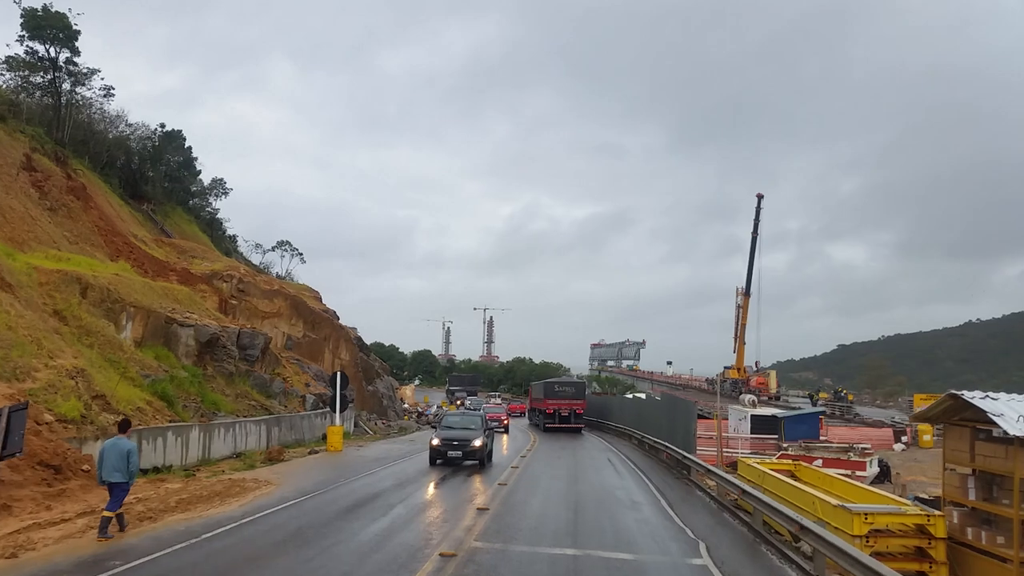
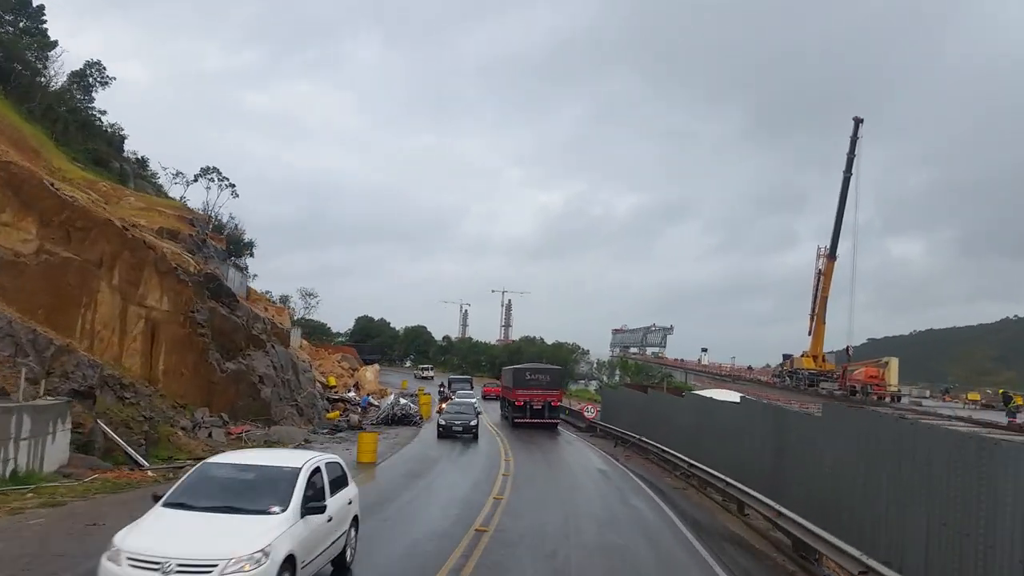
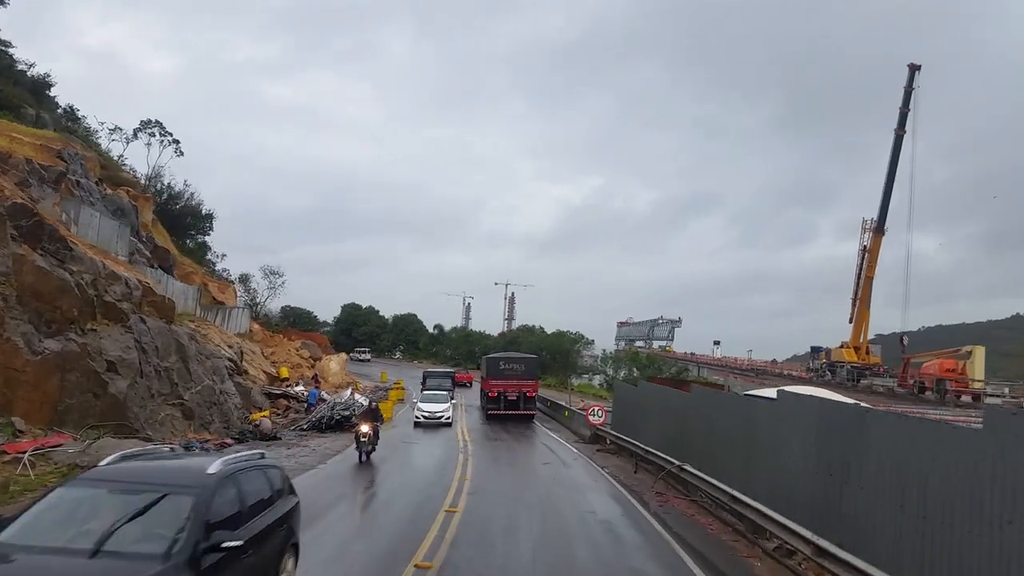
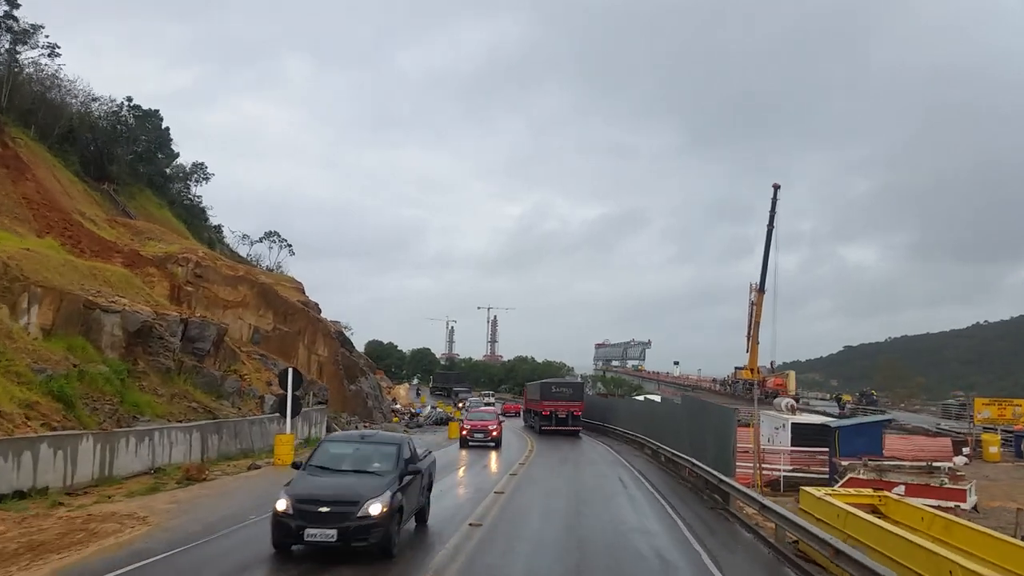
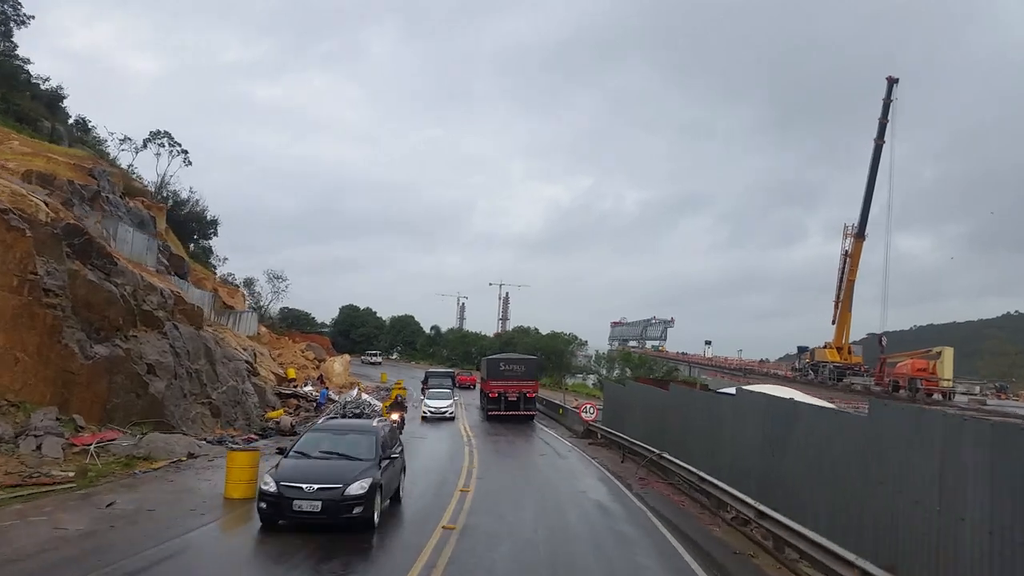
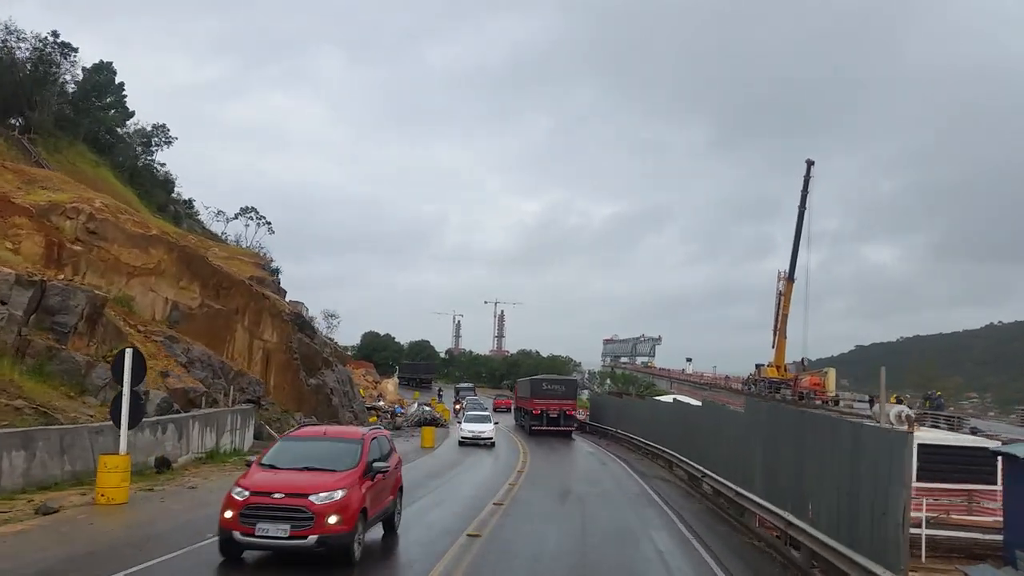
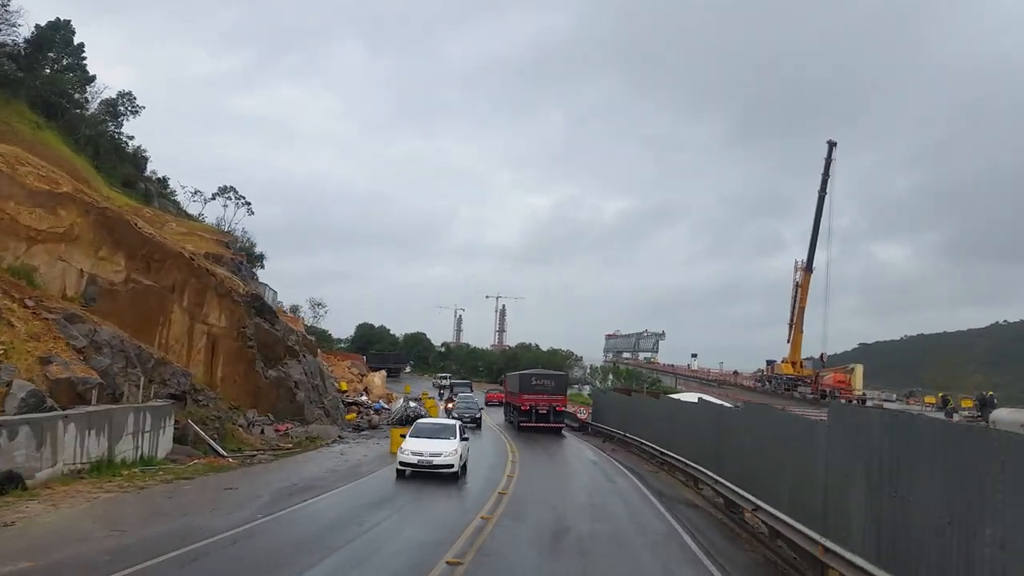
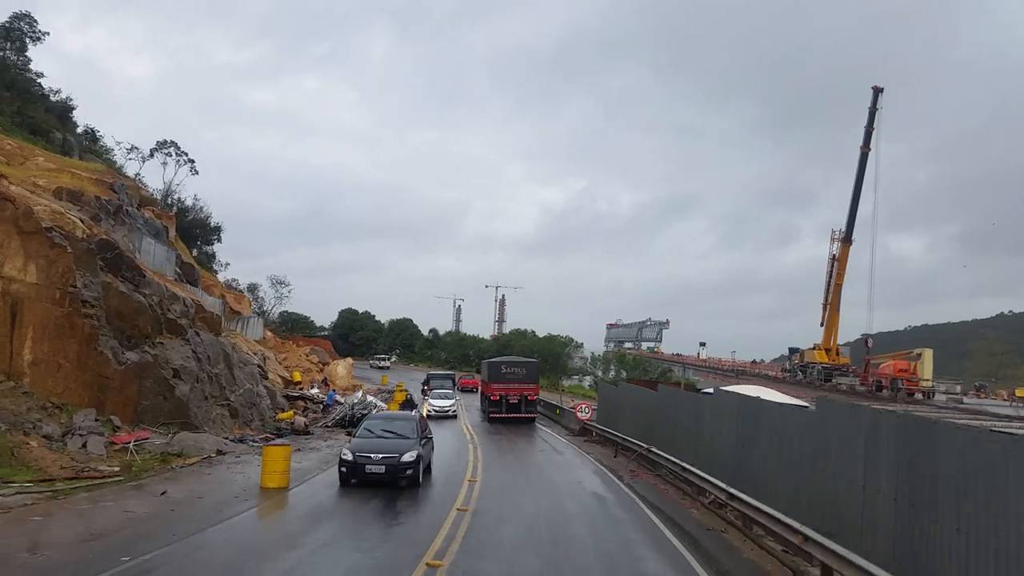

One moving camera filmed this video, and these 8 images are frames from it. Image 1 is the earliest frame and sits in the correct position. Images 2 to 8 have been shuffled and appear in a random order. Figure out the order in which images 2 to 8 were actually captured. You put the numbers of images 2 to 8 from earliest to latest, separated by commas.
4, 6, 7, 2, 8, 5, 3
